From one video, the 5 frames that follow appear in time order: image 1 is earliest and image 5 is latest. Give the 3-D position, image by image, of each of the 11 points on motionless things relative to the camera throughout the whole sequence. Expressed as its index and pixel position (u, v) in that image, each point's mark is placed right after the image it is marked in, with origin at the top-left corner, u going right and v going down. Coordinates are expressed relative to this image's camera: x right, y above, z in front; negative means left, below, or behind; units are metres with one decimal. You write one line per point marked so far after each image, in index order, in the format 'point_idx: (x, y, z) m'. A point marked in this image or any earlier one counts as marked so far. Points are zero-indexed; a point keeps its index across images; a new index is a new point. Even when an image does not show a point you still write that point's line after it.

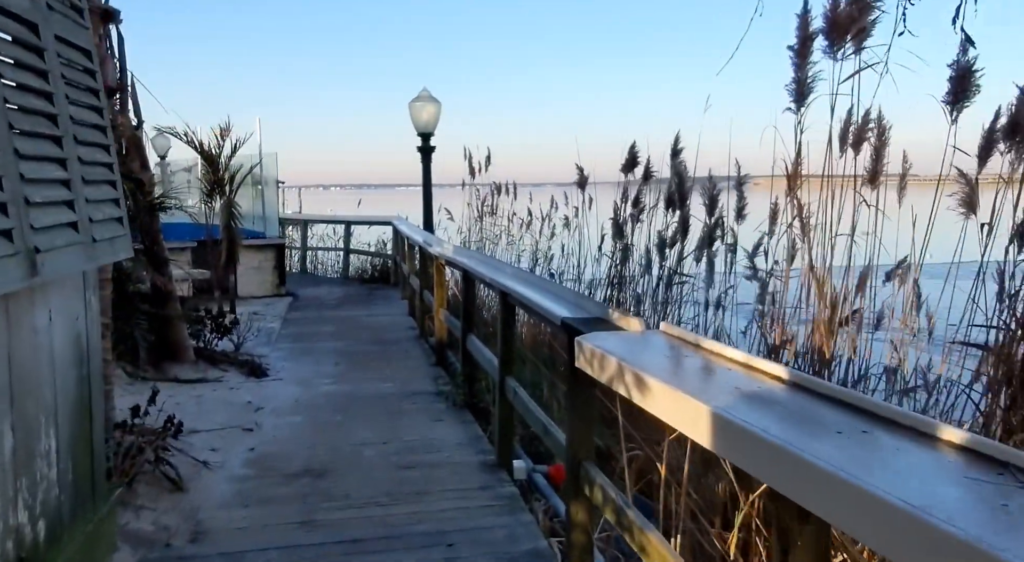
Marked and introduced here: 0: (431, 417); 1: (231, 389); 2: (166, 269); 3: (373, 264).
0: (-0.5, -0.8, +4.3) m
1: (-1.8, -0.7, +4.9) m
2: (-2.4, +0.1, +5.3) m
3: (-2.0, +0.2, +10.8) m
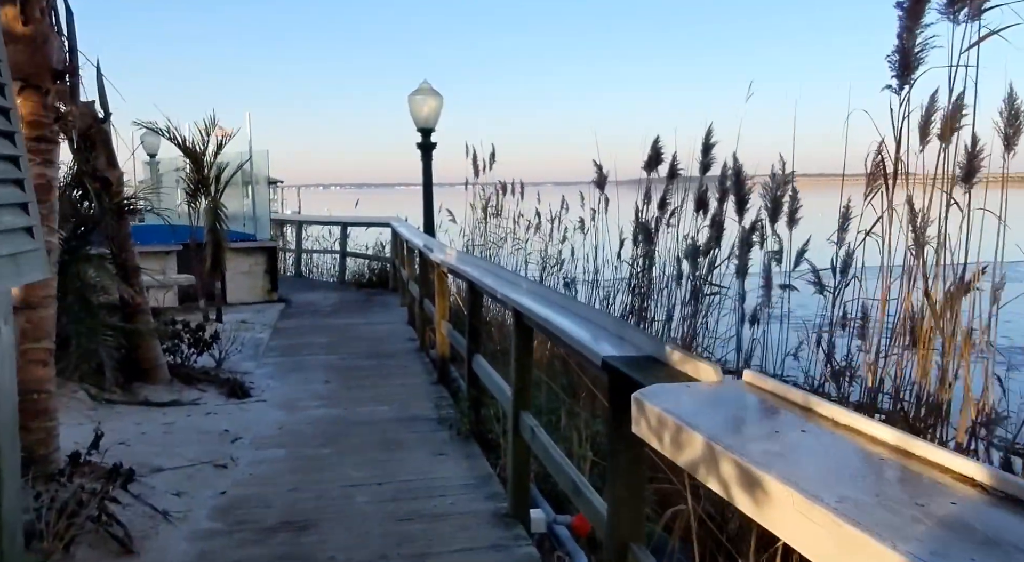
0: (-0.4, -0.8, +3.8) m
1: (-1.7, -0.8, +4.4) m
2: (-2.3, 0.0, +4.7) m
3: (-1.9, +0.2, +10.3) m
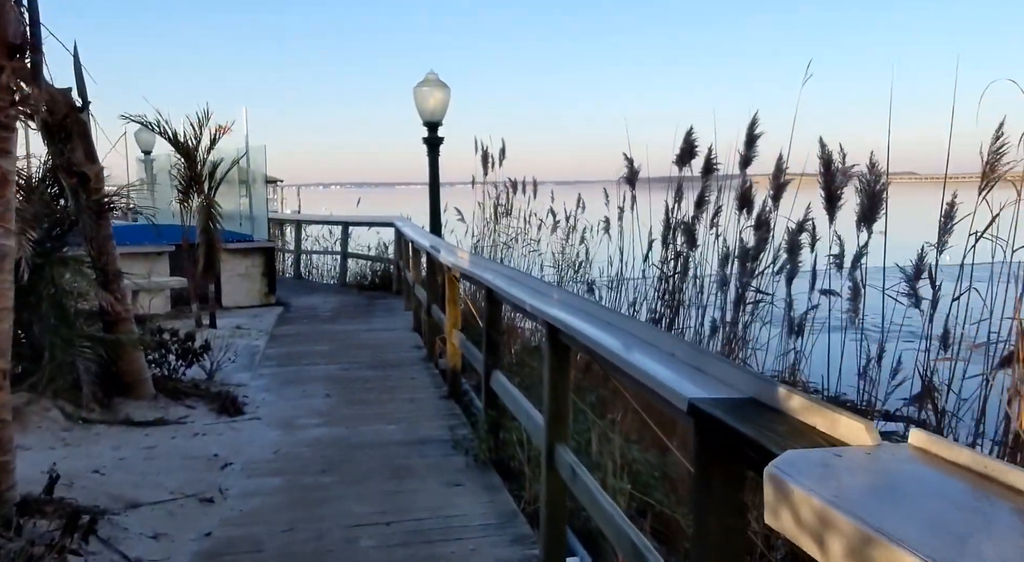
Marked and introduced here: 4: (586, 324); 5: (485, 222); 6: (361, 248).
0: (-0.3, -0.9, +3.4) m
1: (-1.6, -0.8, +4.0) m
2: (-2.2, 0.0, +4.3) m
3: (-1.8, +0.1, +9.9) m
4: (+0.2, -0.1, +2.3) m
5: (-0.3, +0.6, +7.6) m
6: (-2.1, +0.5, +10.6) m
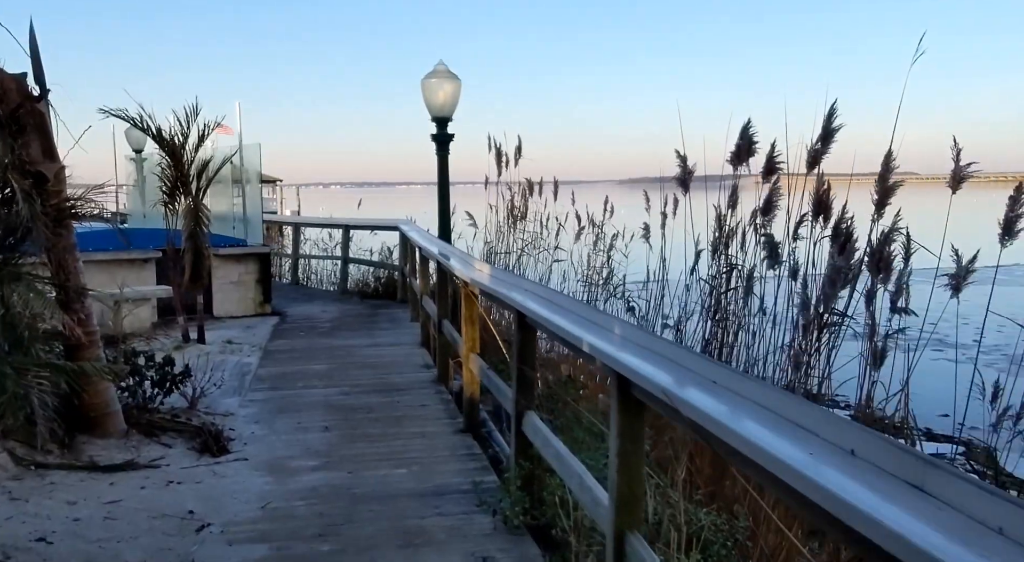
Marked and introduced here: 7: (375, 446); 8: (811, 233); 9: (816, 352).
0: (-0.1, -1.0, +2.7) m
1: (-1.5, -0.9, +3.3) m
2: (-2.1, -0.1, +3.7) m
3: (-1.6, +0.1, +9.2) m
4: (+0.4, -0.2, +1.7) m
5: (-0.1, +0.5, +7.0) m
6: (-1.9, +0.4, +10.0) m
7: (-0.7, -0.8, +3.9) m
8: (+1.4, +0.2, +3.7) m
9: (+1.3, -0.3, +3.3) m
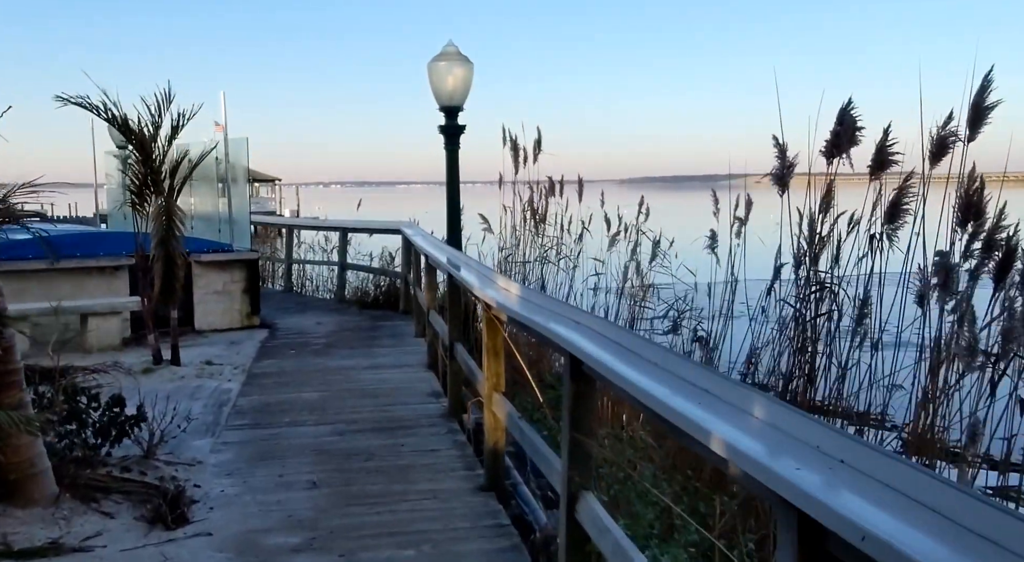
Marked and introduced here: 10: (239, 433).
0: (0.0, -1.1, +1.9) m
1: (-1.4, -1.0, +2.5) m
2: (-1.9, -0.2, +2.9) m
3: (-1.5, 0.0, +8.4) m
4: (+0.5, -0.3, +0.9) m
5: (0.0, +0.4, +6.1) m
6: (-1.8, +0.3, +9.2) m
7: (-0.6, -0.9, +3.1) m
8: (+1.6, +0.1, +2.9) m
9: (+1.5, -0.4, +2.5) m
10: (-1.5, -0.8, +4.2) m
